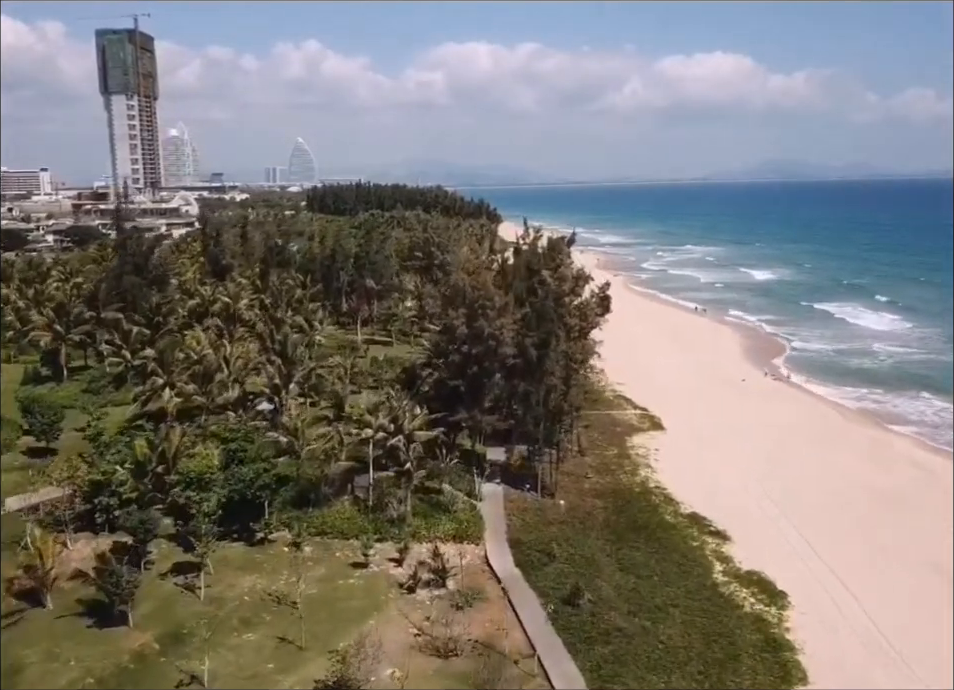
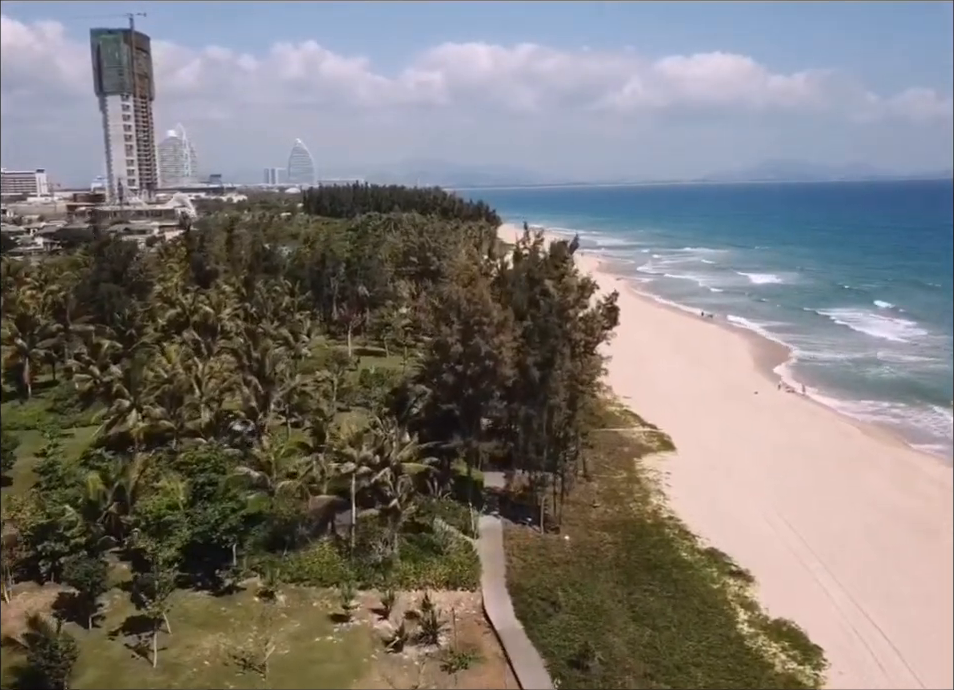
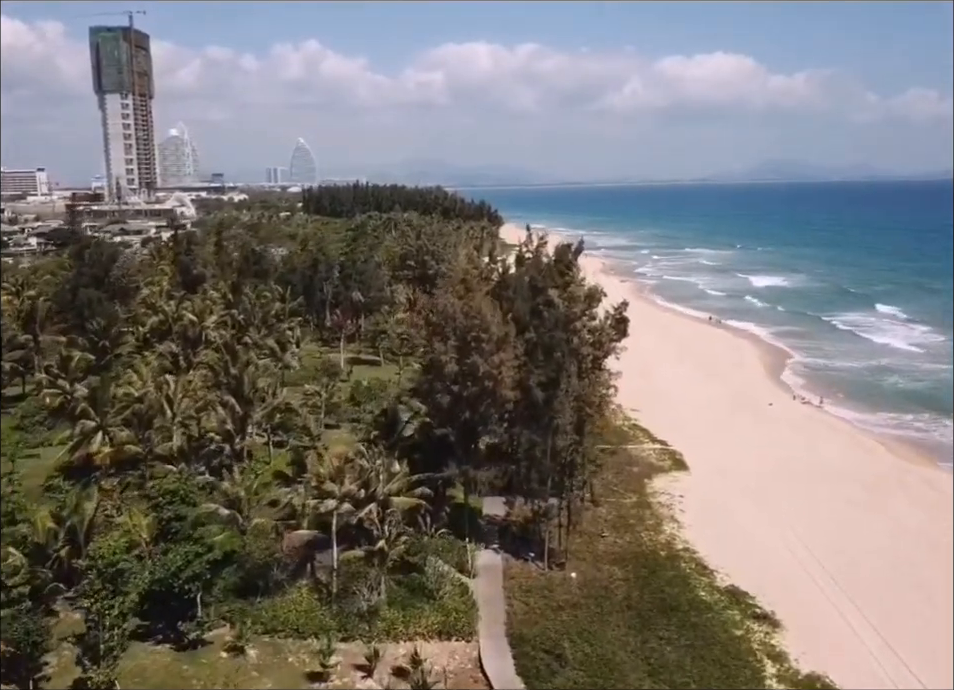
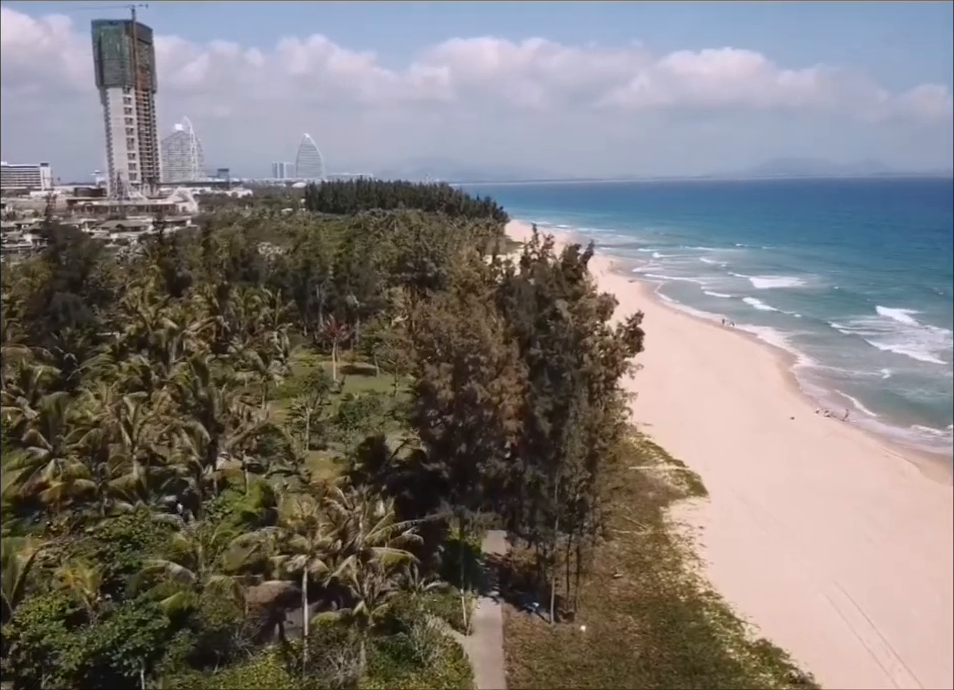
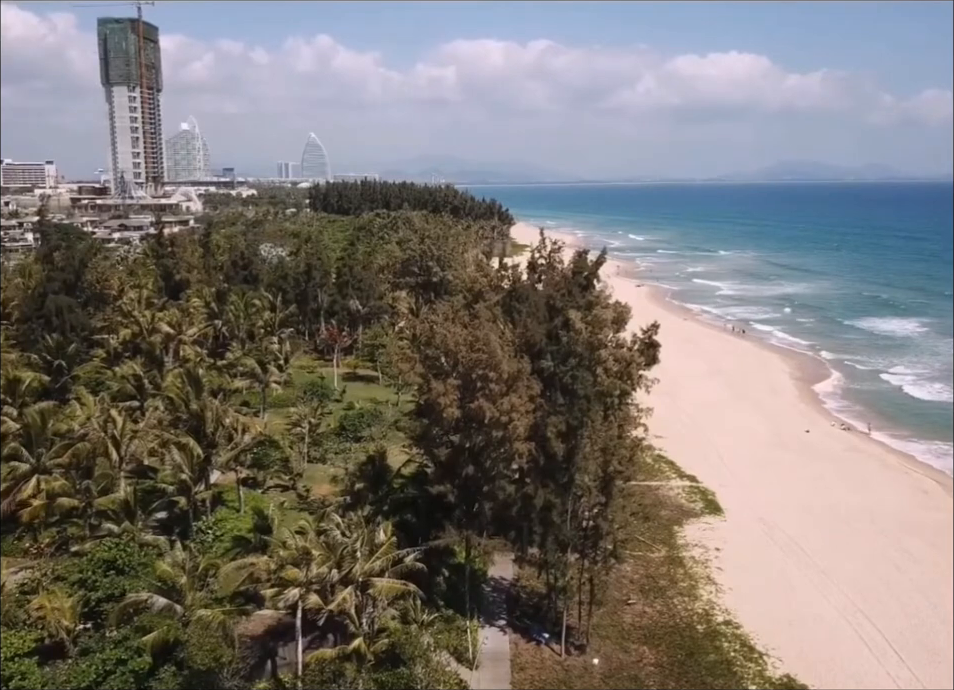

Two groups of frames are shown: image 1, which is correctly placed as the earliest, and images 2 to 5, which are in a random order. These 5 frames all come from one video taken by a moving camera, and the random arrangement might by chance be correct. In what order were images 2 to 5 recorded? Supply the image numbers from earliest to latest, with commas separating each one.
2, 3, 4, 5
